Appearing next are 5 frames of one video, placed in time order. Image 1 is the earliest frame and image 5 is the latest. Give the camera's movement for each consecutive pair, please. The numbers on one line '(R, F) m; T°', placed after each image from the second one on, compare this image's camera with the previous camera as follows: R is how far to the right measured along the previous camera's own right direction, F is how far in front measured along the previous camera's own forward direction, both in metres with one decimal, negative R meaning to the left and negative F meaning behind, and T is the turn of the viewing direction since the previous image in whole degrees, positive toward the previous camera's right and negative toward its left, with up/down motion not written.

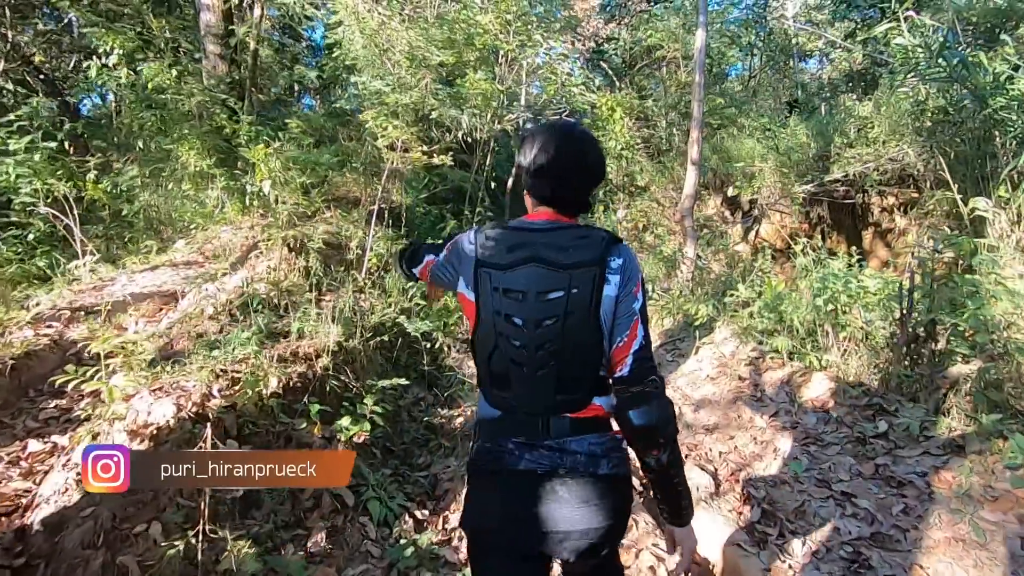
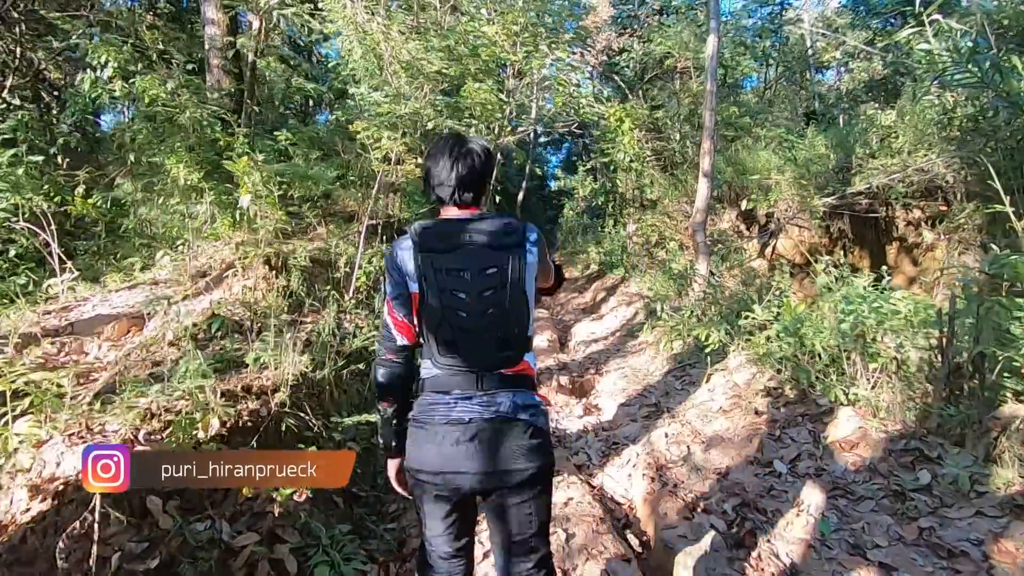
(+0.1, +0.3) m; -2°
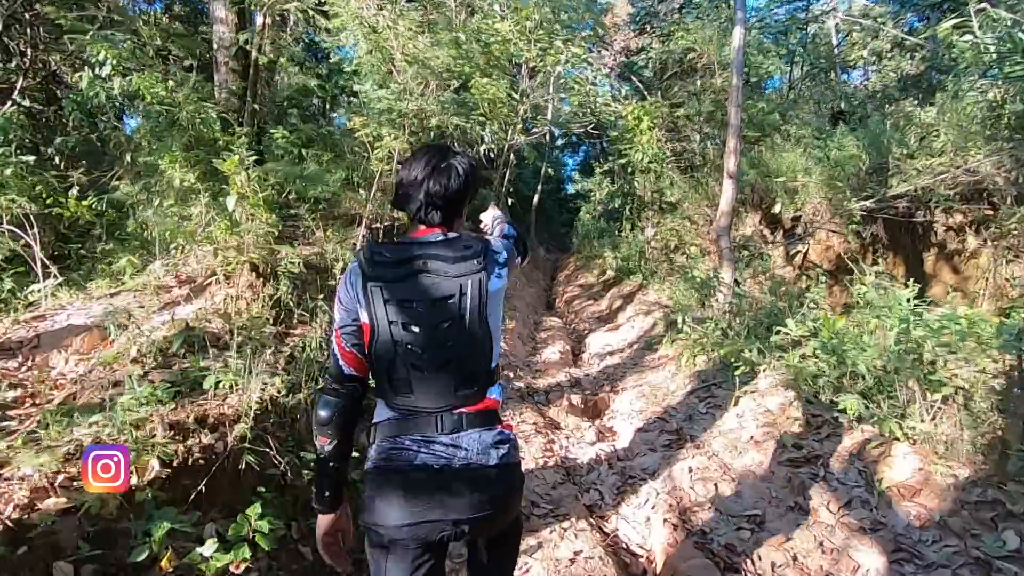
(+0.1, +0.3) m; -2°
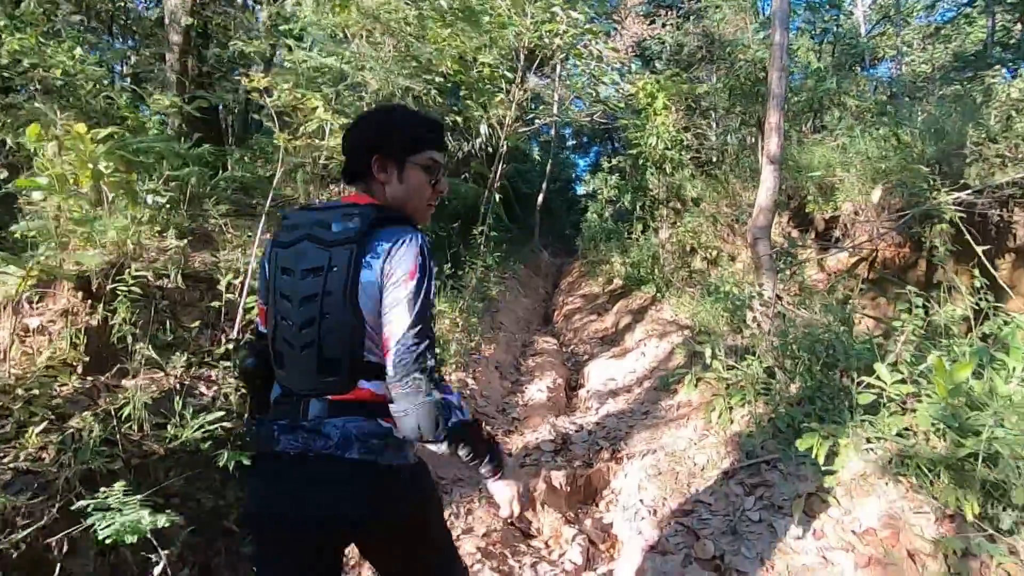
(+0.3, +1.2) m; -1°
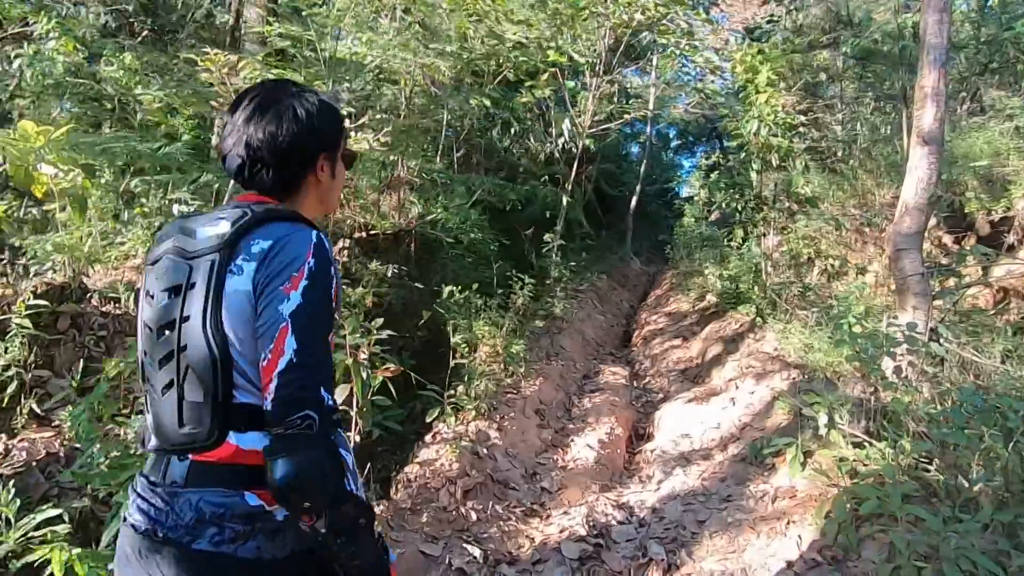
(+0.4, +0.9) m; -11°
